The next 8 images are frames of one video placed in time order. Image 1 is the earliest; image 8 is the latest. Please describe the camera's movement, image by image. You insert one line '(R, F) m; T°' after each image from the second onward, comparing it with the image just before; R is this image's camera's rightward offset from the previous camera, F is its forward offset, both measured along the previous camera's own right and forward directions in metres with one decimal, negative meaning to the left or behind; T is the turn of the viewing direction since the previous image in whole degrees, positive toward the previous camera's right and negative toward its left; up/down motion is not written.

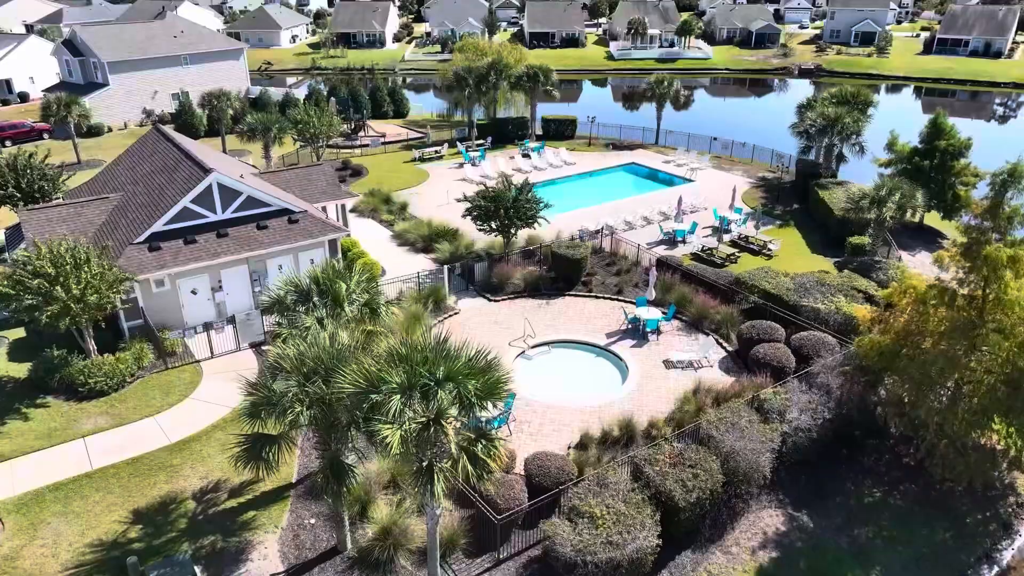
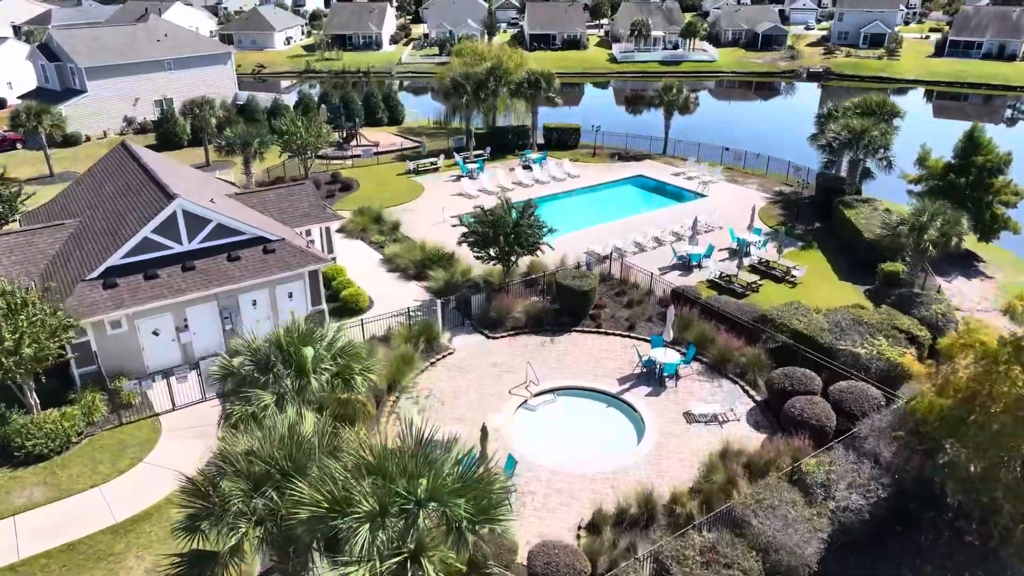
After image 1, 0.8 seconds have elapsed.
(0.0, +2.5) m; 0°
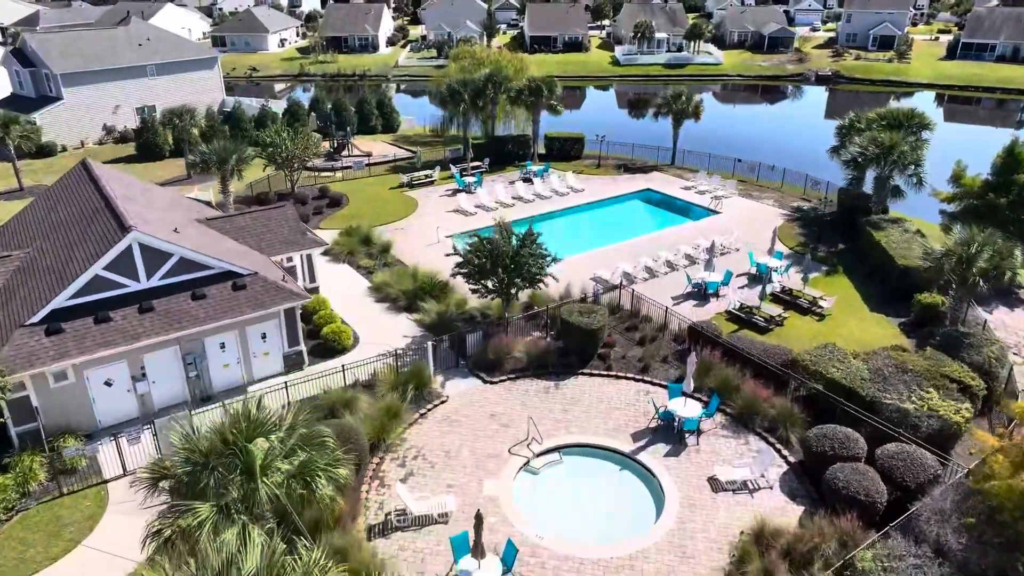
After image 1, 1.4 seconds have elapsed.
(0.0, +2.4) m; 0°
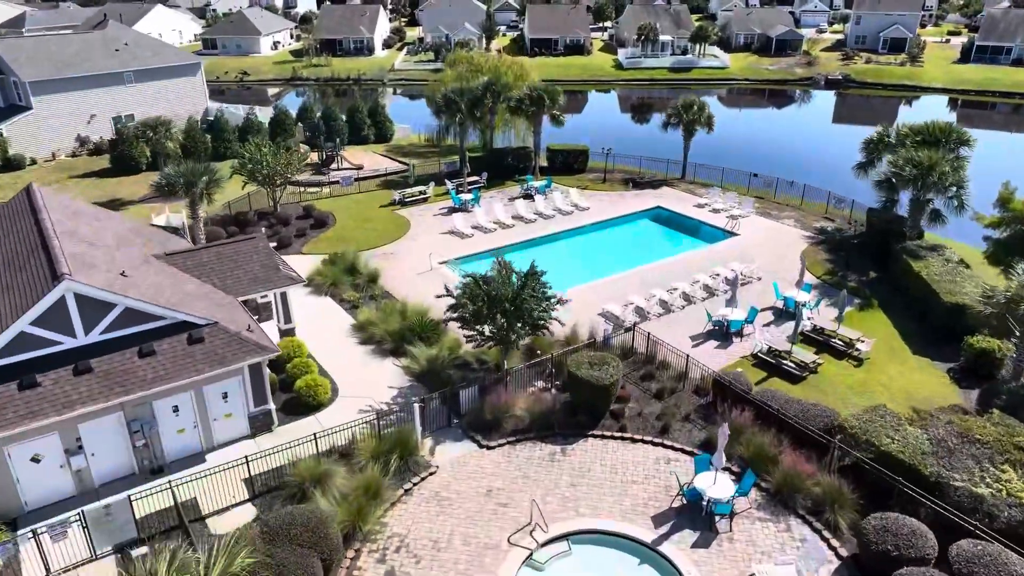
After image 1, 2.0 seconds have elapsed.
(0.0, +2.7) m; 0°
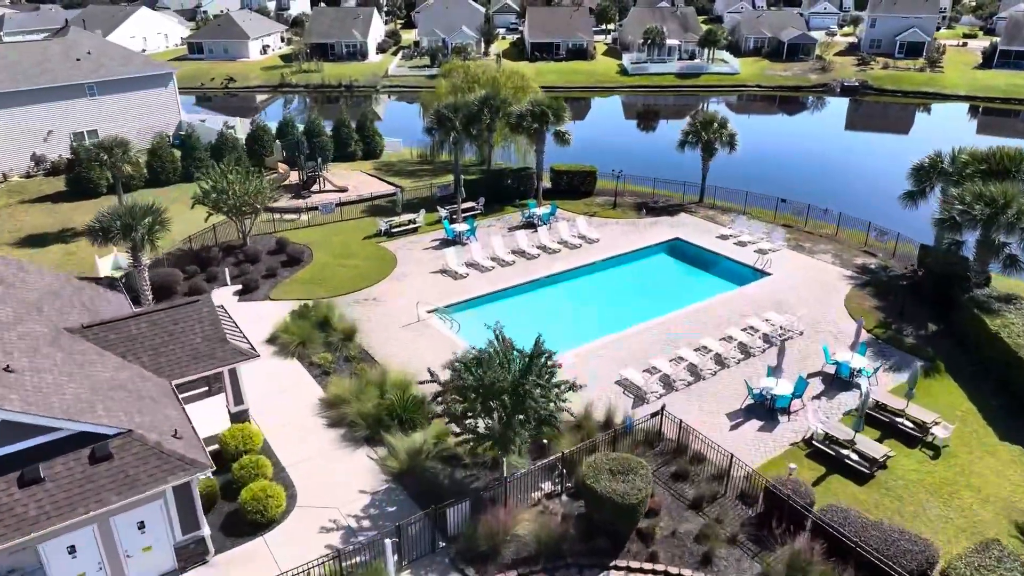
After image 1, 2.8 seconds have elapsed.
(0.0, +3.9) m; 0°
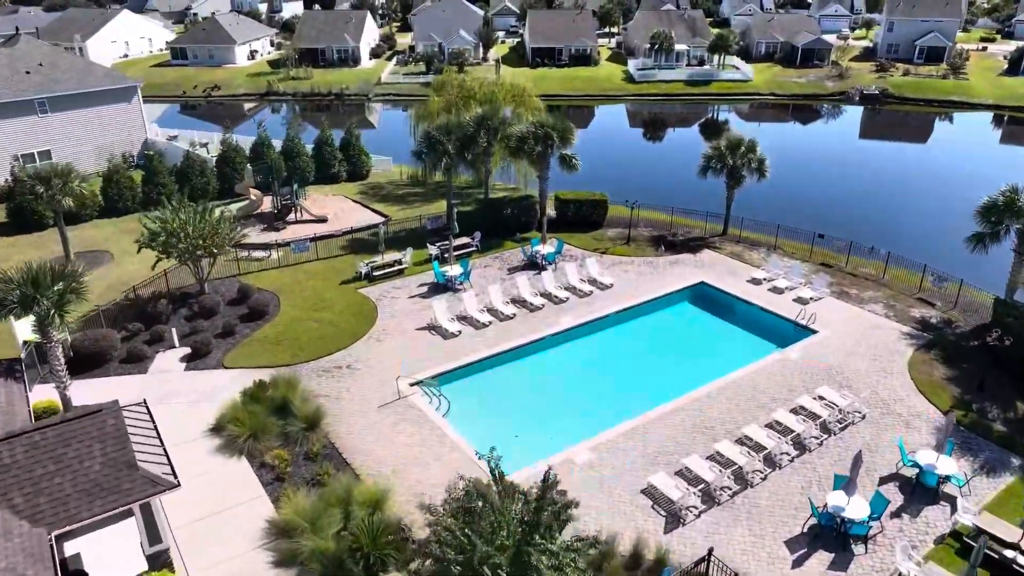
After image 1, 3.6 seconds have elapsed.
(0.0, +4.1) m; 0°
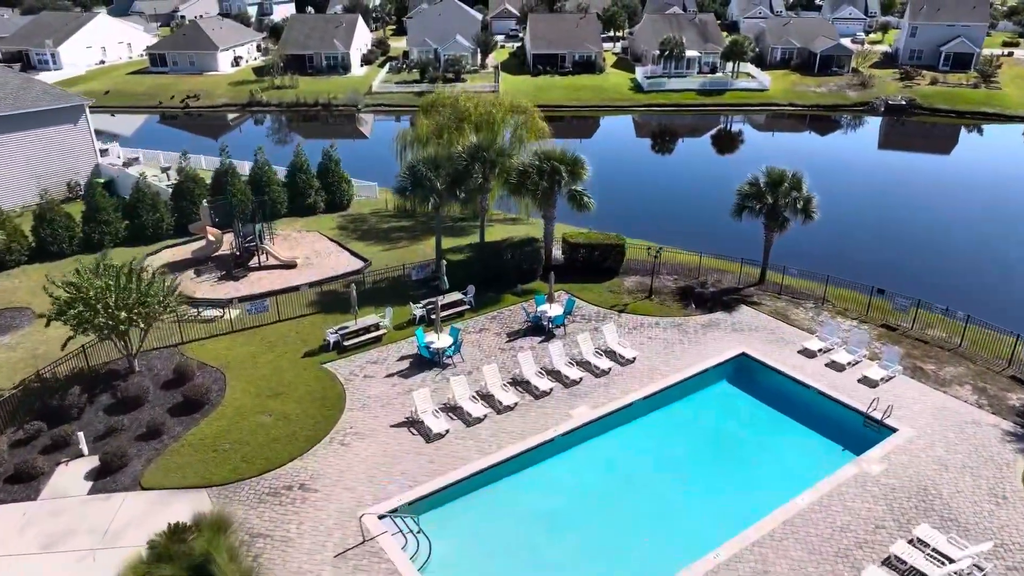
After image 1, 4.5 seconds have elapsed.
(0.0, +4.8) m; 0°
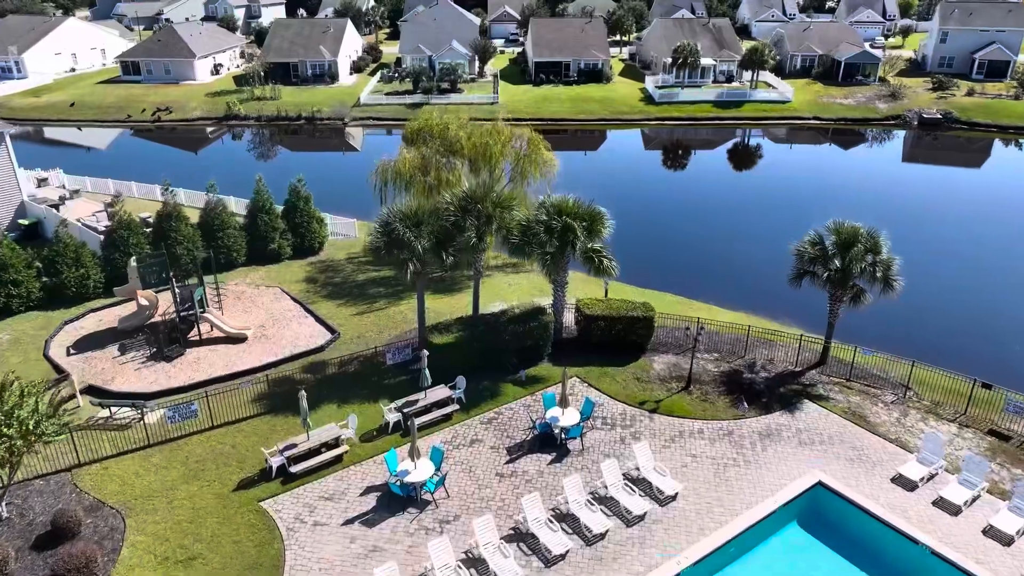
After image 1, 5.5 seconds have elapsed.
(0.0, +5.5) m; 0°
